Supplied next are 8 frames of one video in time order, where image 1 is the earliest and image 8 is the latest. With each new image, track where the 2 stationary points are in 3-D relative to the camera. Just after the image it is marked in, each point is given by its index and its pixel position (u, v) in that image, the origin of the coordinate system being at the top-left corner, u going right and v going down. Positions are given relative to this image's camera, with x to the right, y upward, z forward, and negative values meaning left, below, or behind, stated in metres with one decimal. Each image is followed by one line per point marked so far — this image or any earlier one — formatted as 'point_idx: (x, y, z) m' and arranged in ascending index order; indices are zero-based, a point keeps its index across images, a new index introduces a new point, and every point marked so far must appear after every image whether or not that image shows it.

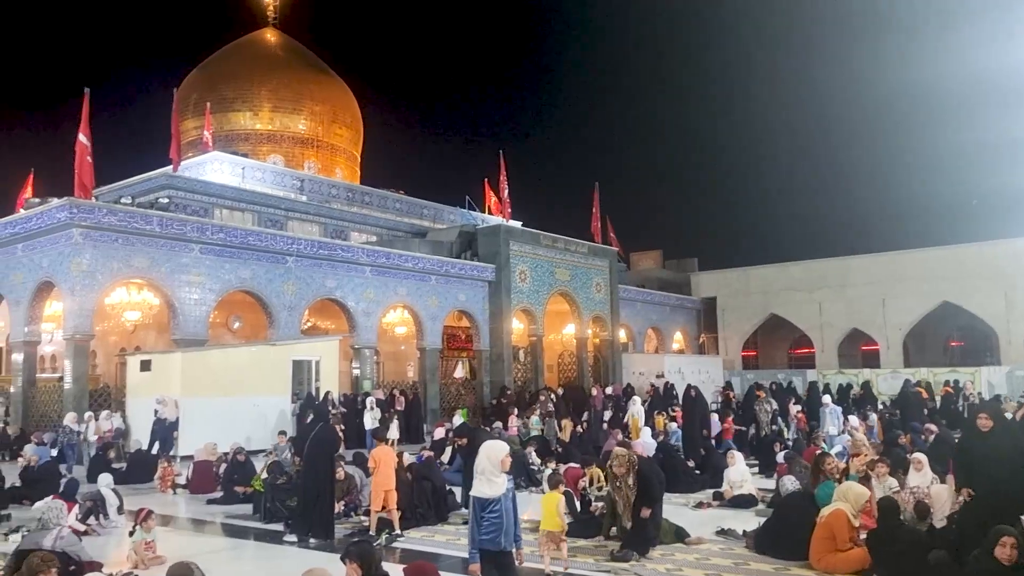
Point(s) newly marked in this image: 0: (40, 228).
0: (-7.0, +0.9, +12.6) m
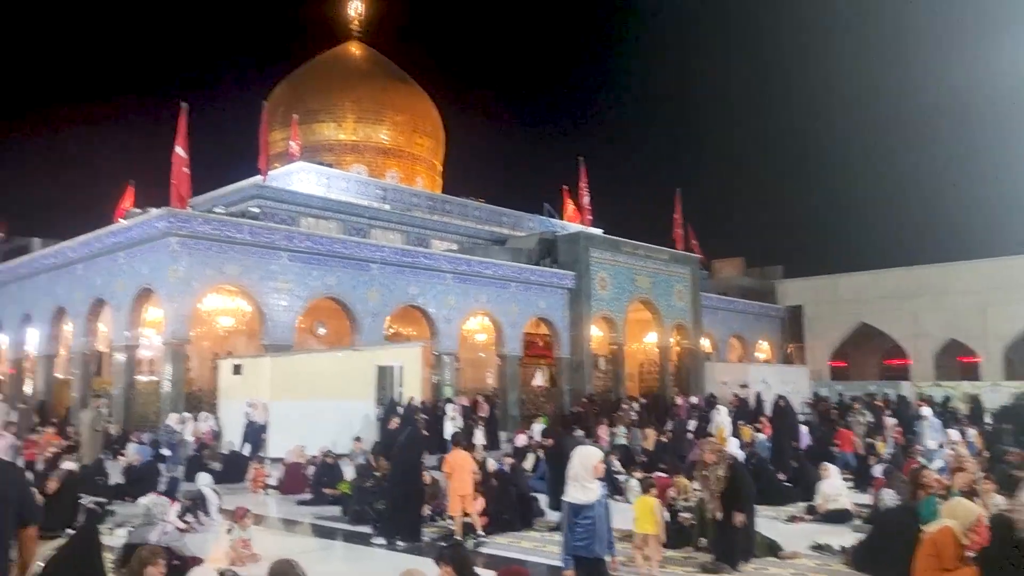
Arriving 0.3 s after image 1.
0: (-5.8, +0.8, +13.1) m
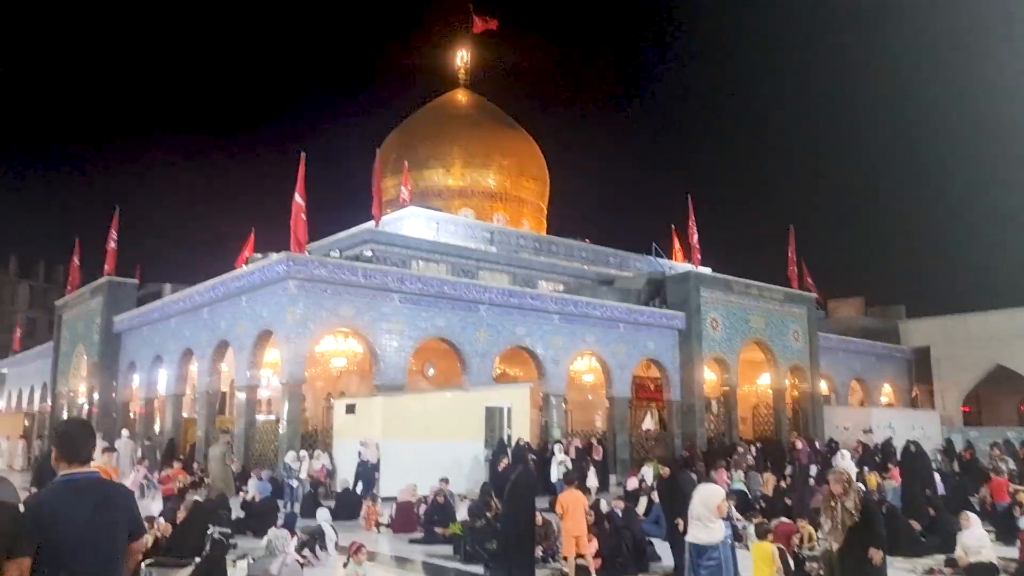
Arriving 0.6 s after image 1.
0: (-4.1, +0.1, +13.7) m
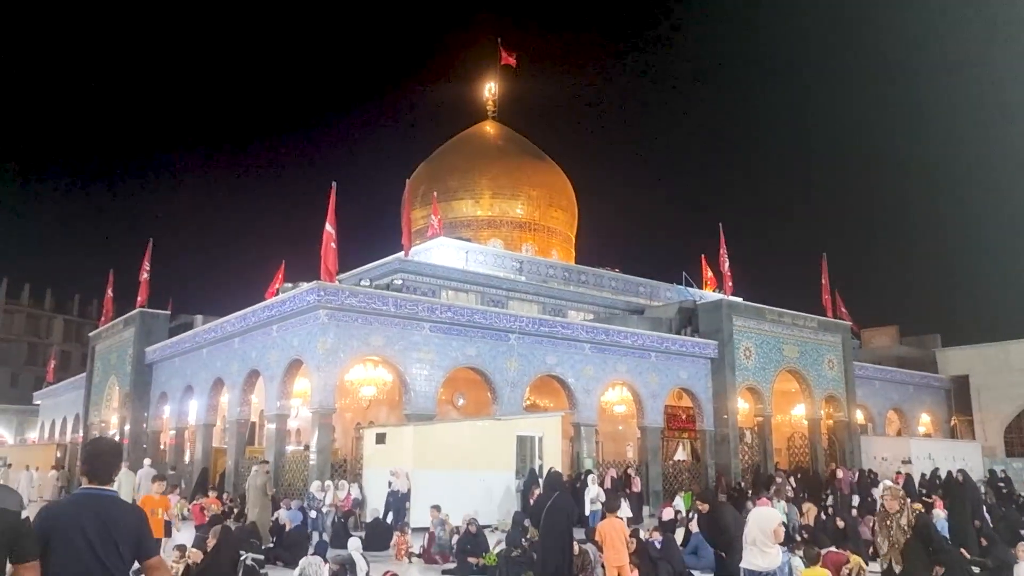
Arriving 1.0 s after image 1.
0: (-3.6, -0.3, +13.8) m
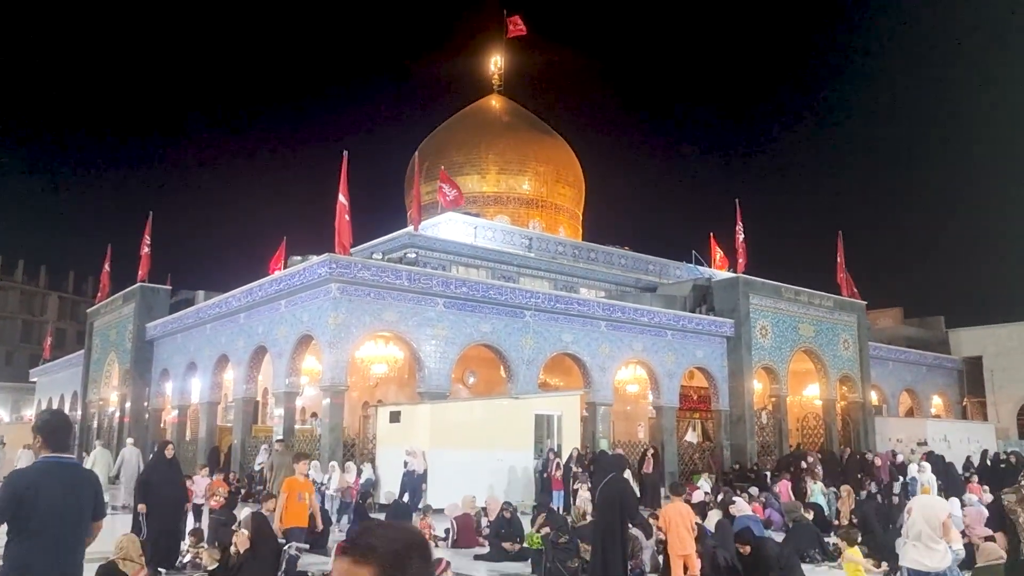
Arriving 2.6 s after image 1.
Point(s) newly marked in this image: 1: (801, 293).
0: (-3.3, +0.1, +13.3) m
1: (+6.6, -0.1, +19.2) m
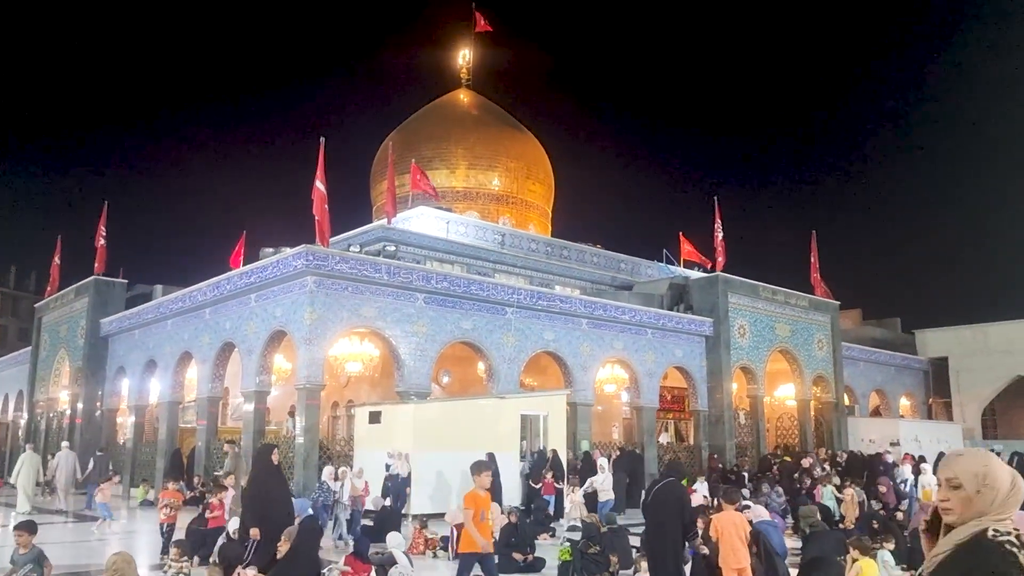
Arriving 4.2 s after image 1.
0: (-3.5, +0.2, +12.6) m
1: (+6.0, -0.1, +19.1) m
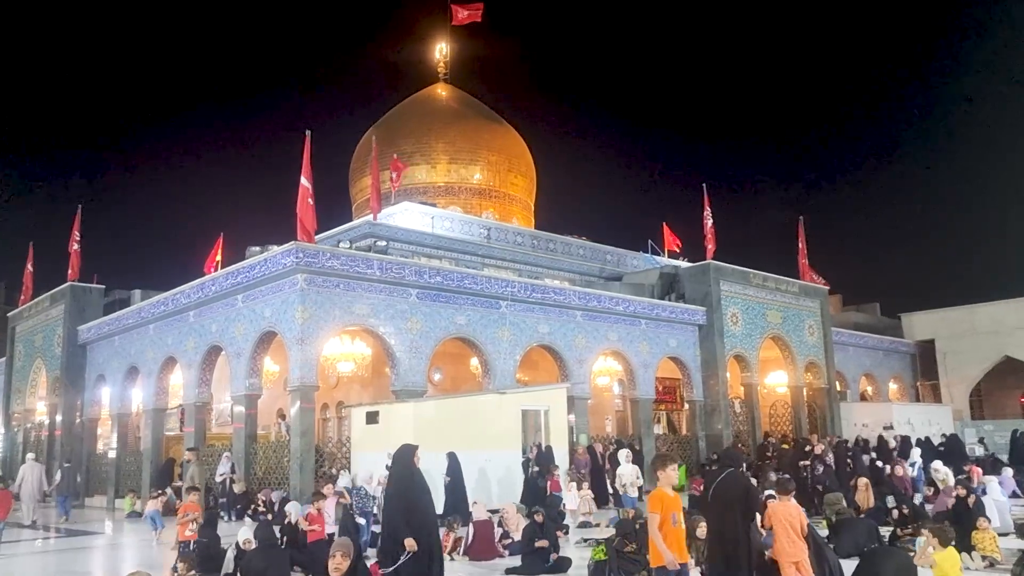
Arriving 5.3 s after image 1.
0: (-3.6, +0.2, +12.2) m
1: (+5.8, +0.2, +18.9) m
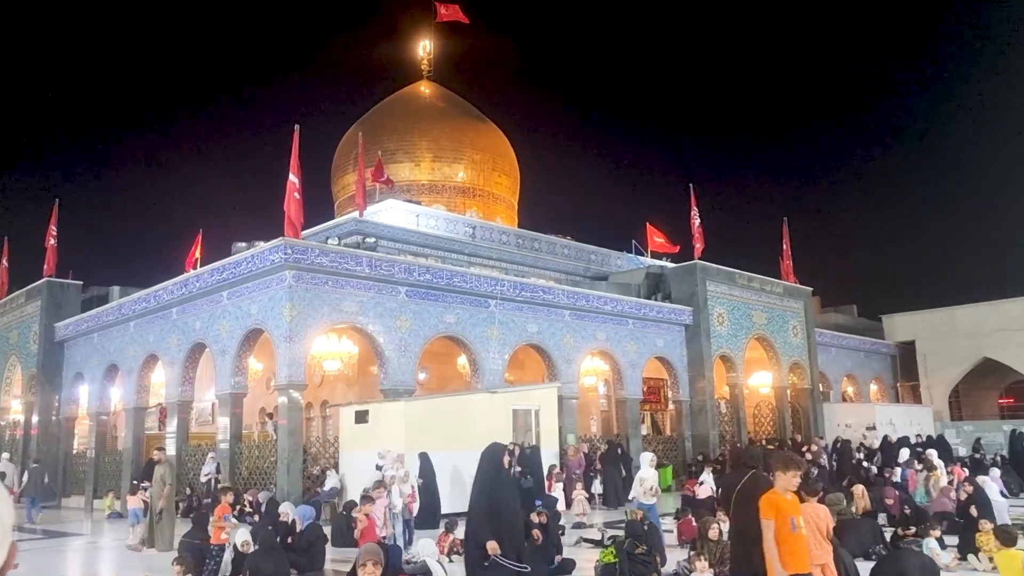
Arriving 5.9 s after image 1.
0: (-3.7, +0.2, +11.9) m
1: (+5.4, +0.2, +19.0) m
